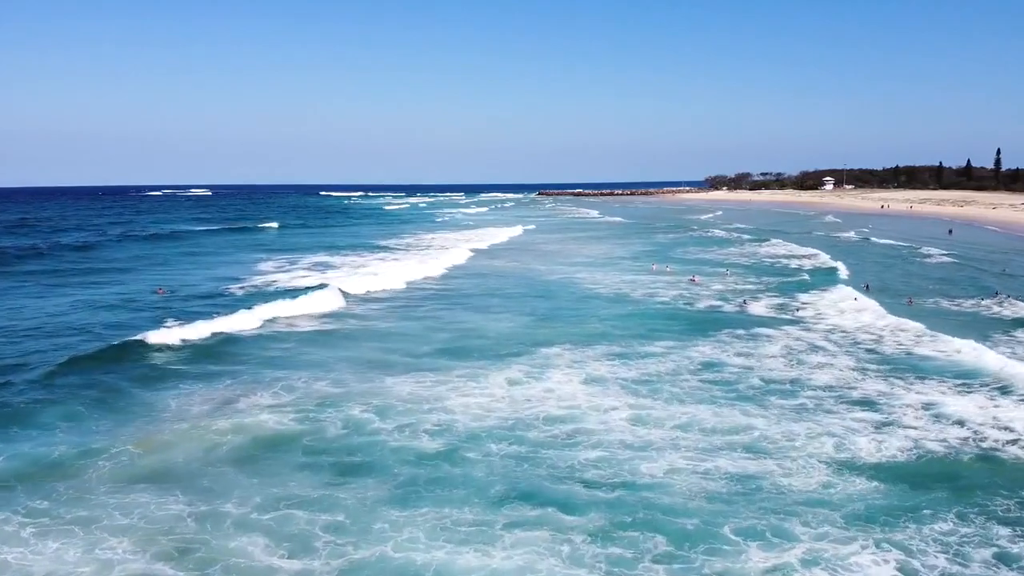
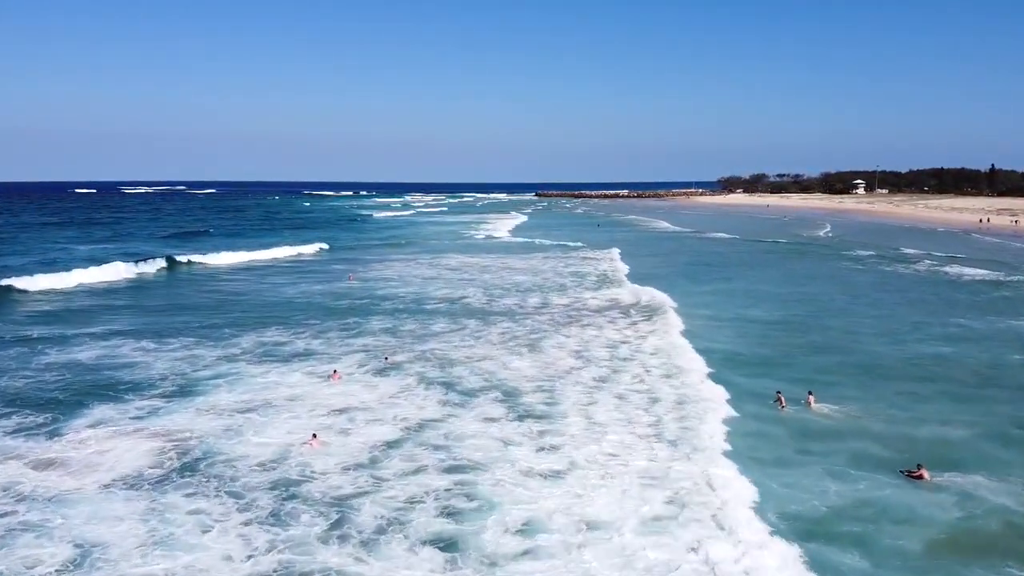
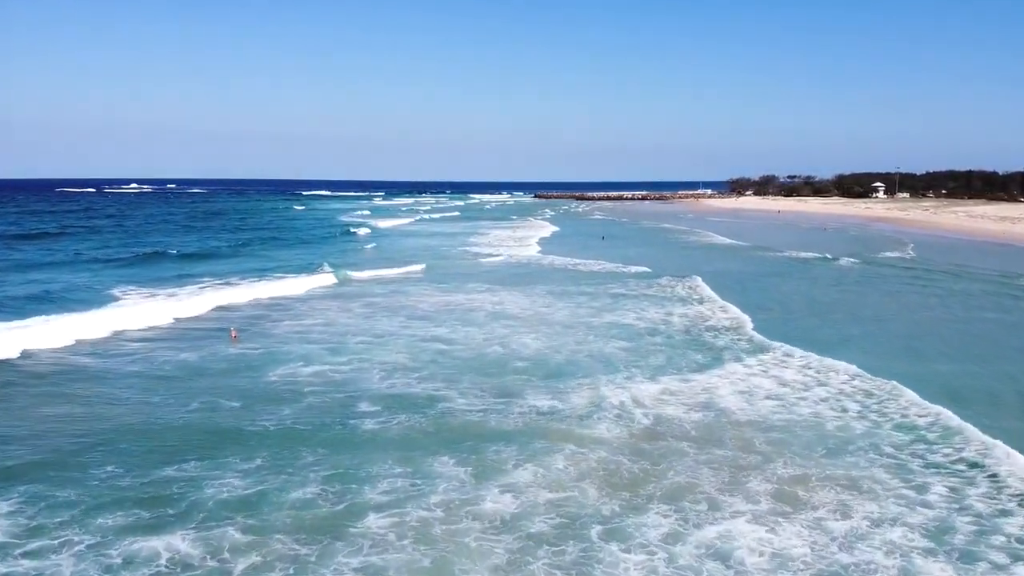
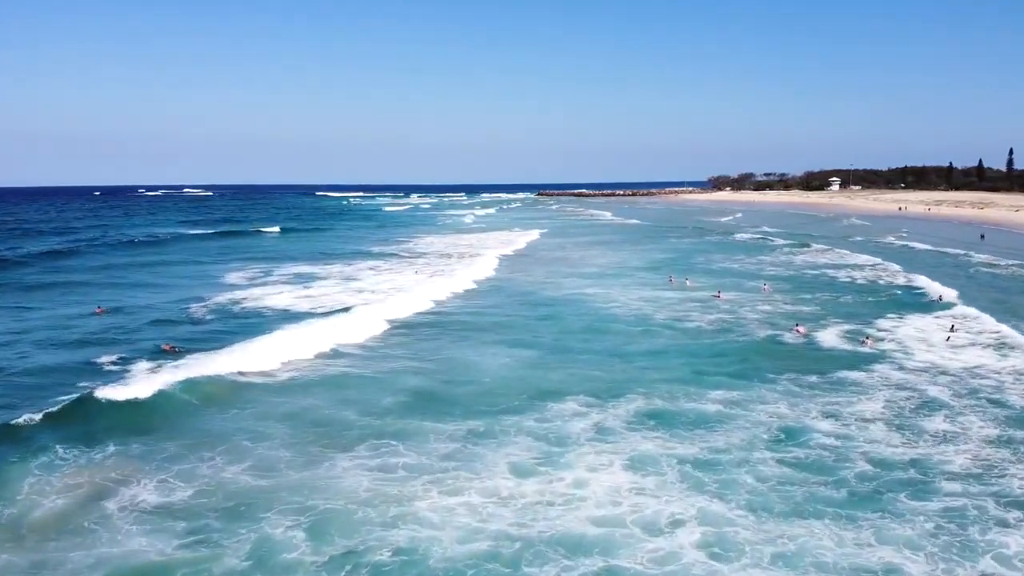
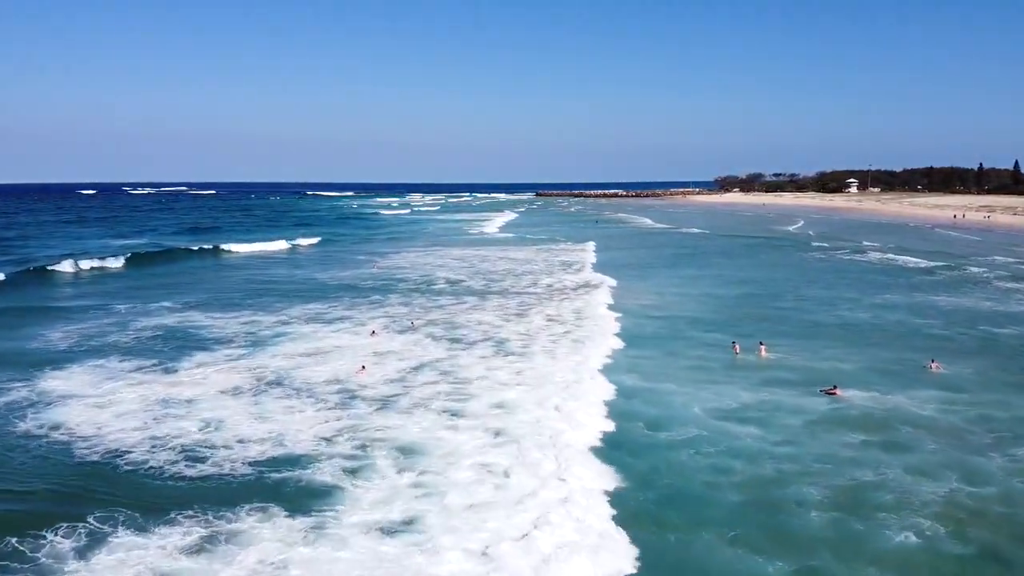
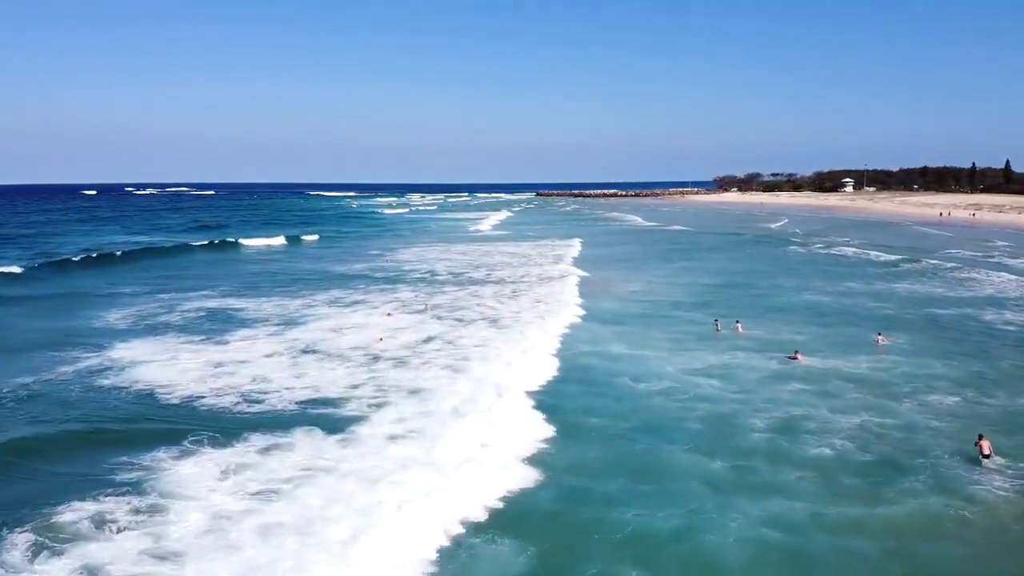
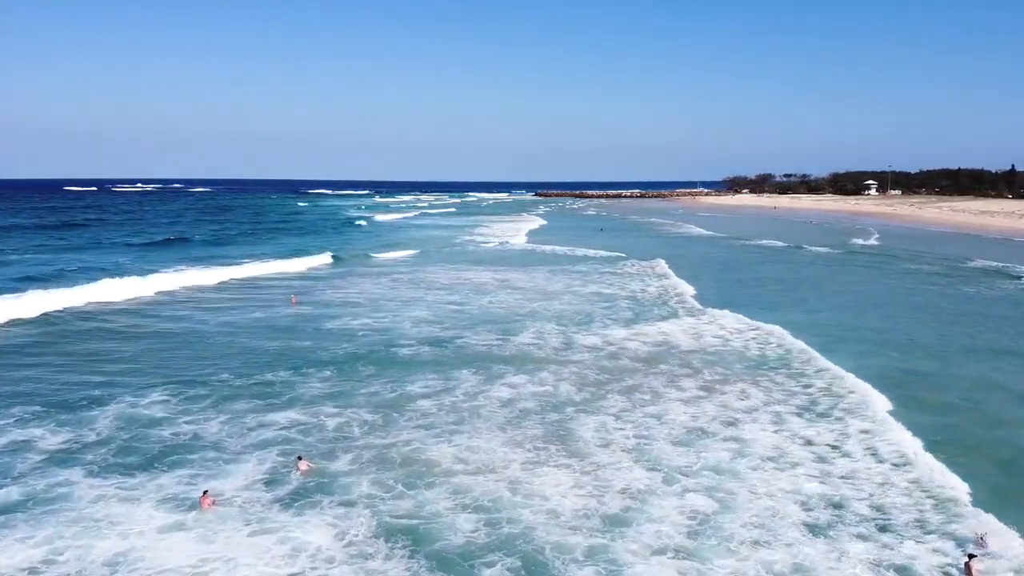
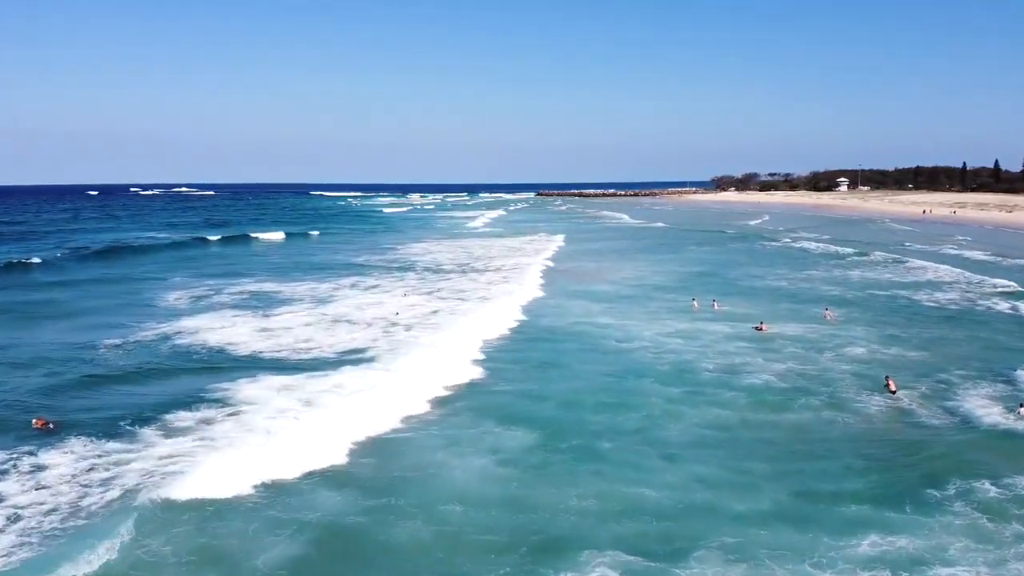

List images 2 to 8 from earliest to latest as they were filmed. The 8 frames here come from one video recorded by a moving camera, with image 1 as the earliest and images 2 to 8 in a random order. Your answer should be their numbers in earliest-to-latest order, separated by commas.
4, 8, 6, 5, 2, 7, 3
